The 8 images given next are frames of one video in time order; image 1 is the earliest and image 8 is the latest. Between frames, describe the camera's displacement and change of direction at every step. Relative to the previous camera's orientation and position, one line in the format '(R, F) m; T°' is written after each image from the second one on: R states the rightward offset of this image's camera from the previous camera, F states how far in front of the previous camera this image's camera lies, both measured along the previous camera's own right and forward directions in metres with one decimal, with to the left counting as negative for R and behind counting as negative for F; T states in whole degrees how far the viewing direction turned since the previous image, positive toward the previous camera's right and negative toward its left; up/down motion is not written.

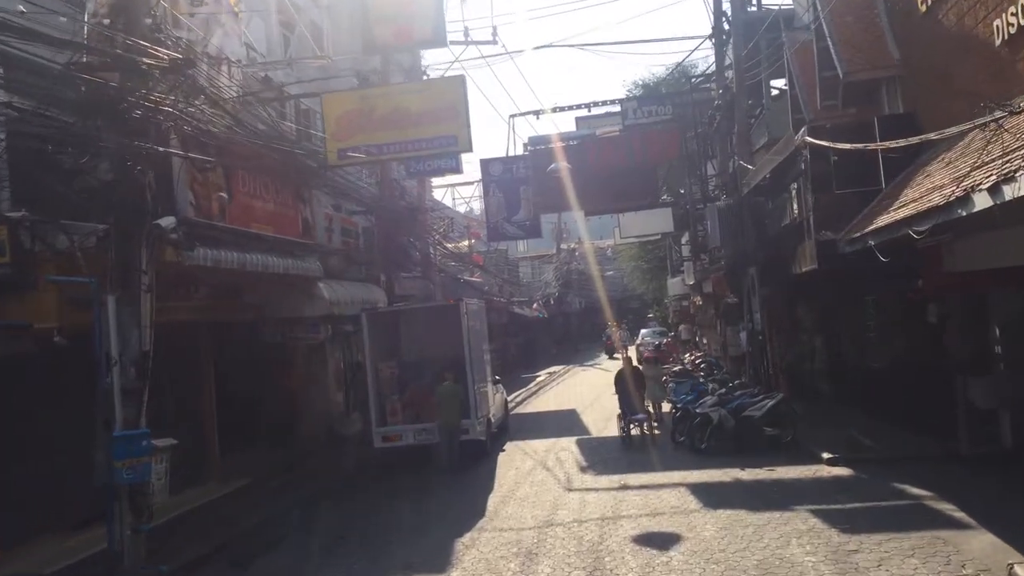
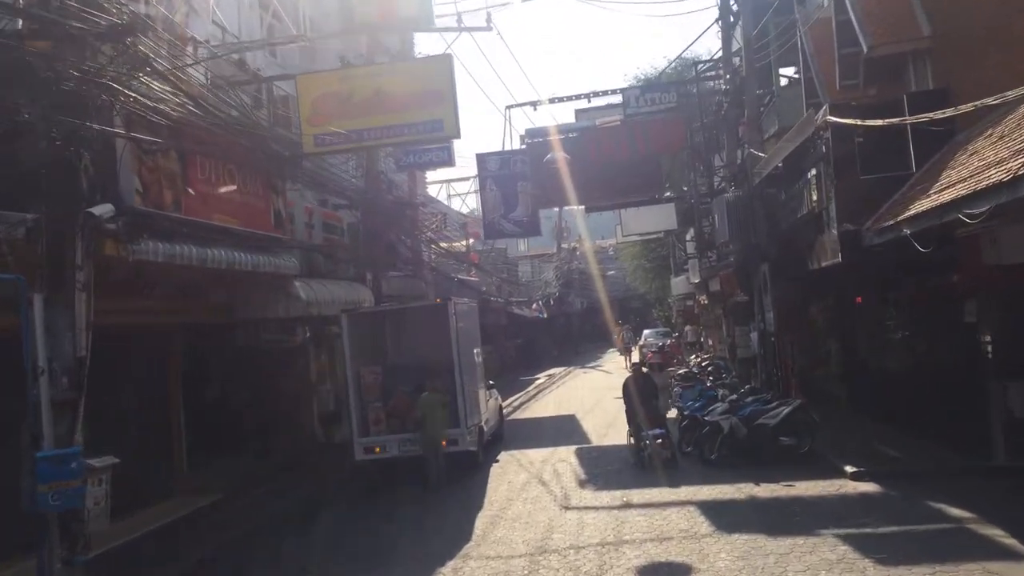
(+0.2, +1.2) m; 0°
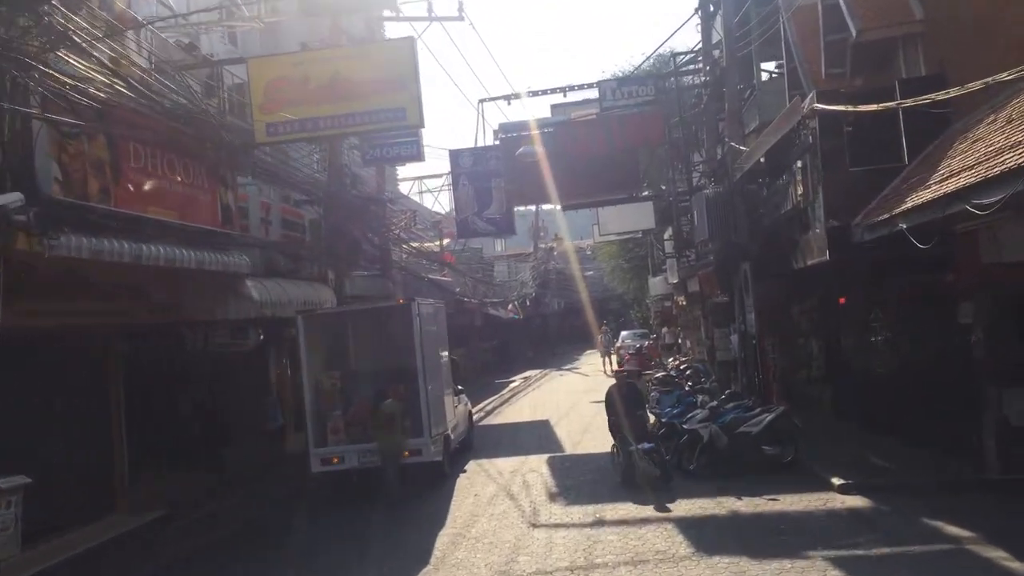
(+0.2, +0.8) m; +1°
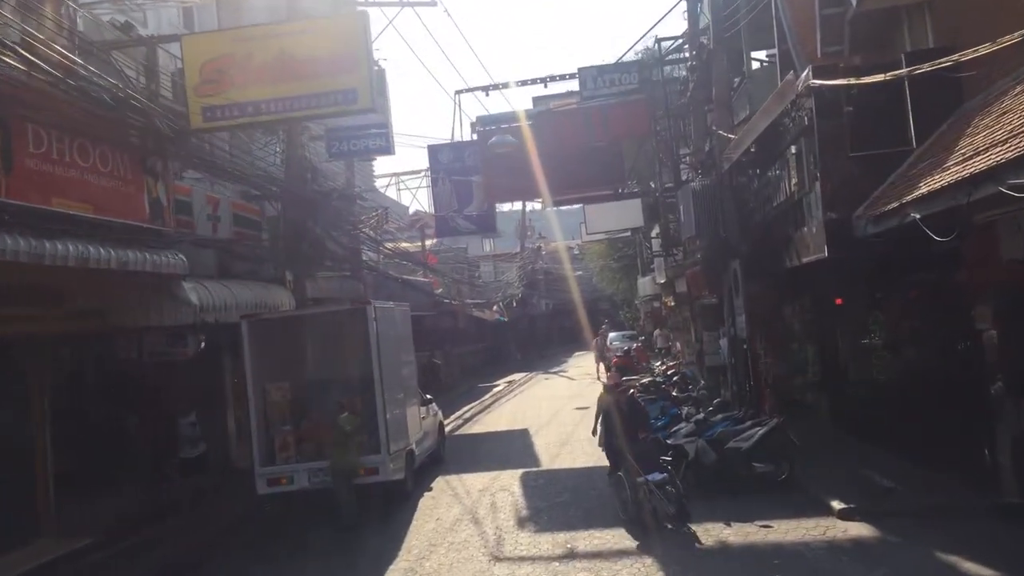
(+0.4, +1.2) m; 0°
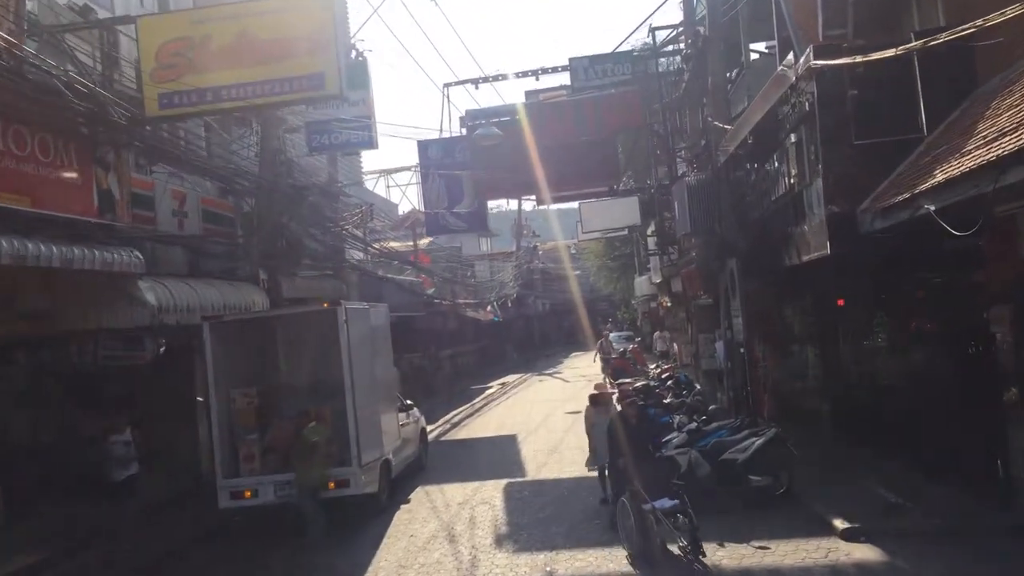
(+0.3, +0.7) m; 0°
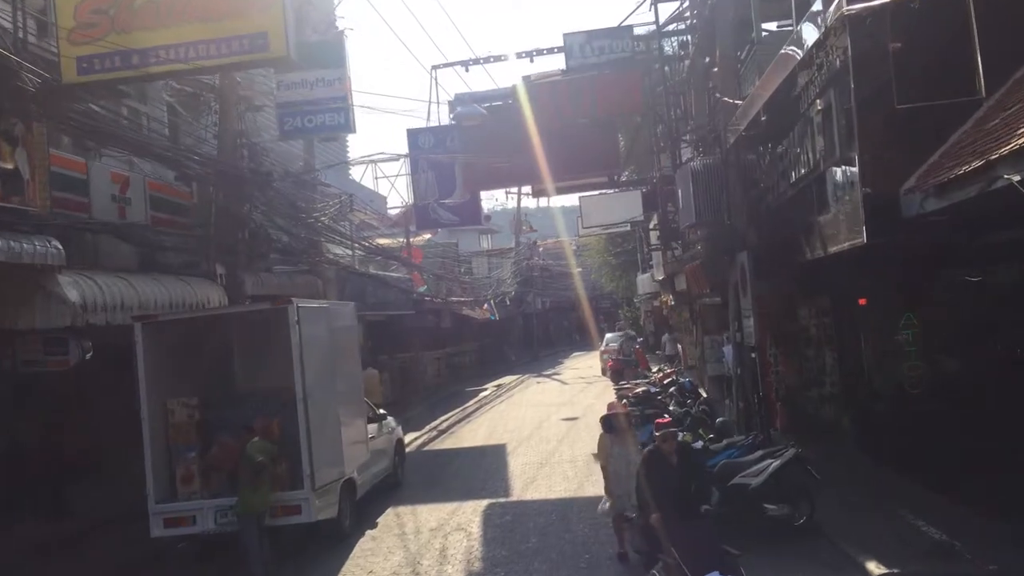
(+0.3, +1.5) m; 0°
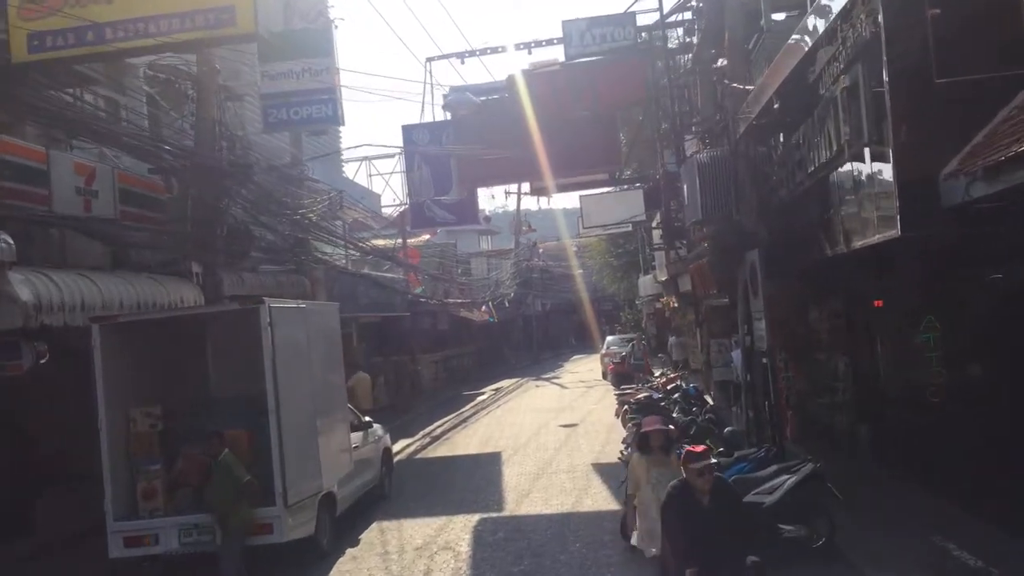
(+0.1, +0.8) m; 0°
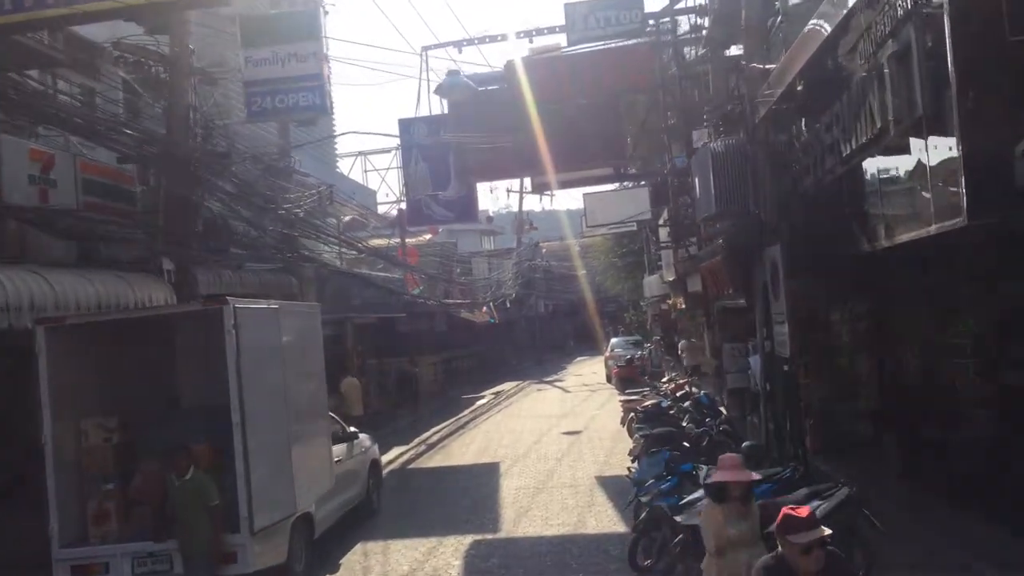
(+0.1, +1.0) m; 0°
